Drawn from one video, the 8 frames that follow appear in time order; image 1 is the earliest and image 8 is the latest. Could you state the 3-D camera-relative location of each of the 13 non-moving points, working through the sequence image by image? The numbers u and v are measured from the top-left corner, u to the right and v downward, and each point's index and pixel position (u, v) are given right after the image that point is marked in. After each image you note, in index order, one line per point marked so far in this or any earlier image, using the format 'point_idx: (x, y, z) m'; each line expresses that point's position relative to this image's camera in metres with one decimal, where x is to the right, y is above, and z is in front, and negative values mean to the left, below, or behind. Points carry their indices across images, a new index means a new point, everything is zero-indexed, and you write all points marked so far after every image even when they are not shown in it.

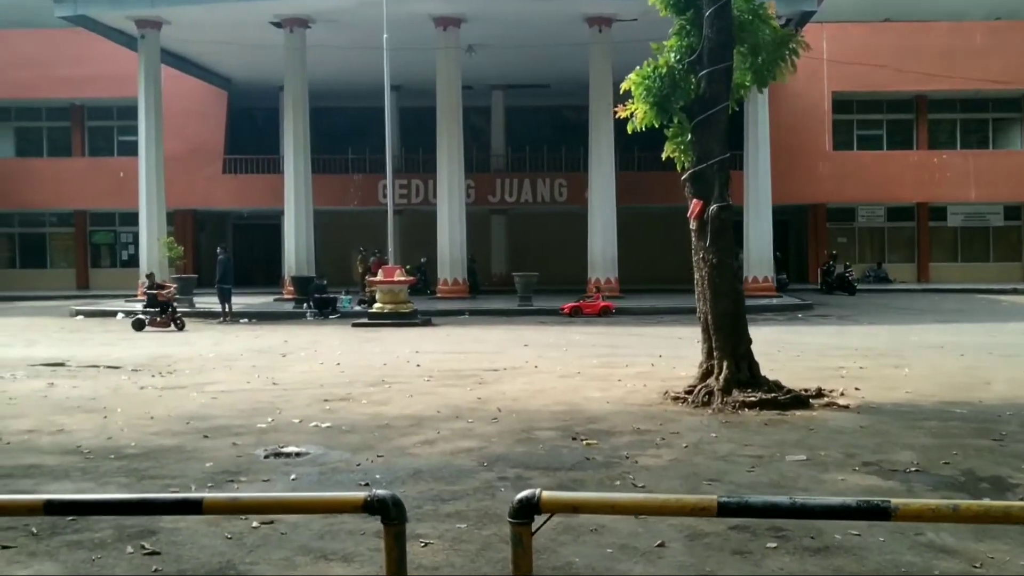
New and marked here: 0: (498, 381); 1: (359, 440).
0: (-0.1, -0.7, +10.2) m
1: (-0.8, -0.8, +7.0) m
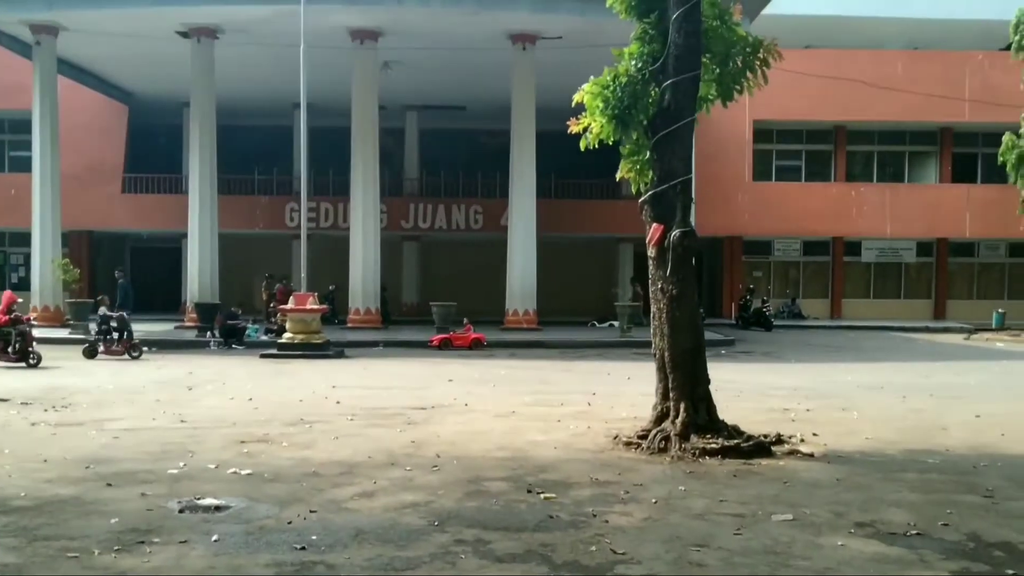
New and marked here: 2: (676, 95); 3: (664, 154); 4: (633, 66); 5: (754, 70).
0: (-0.6, -0.9, +9.5) m
1: (-1.0, -0.9, +6.2) m
2: (+0.9, +1.1, +7.9) m
3: (+0.9, +0.8, +8.0) m
4: (+0.7, +1.3, +8.2) m
5: (+1.4, +1.3, +8.2) m
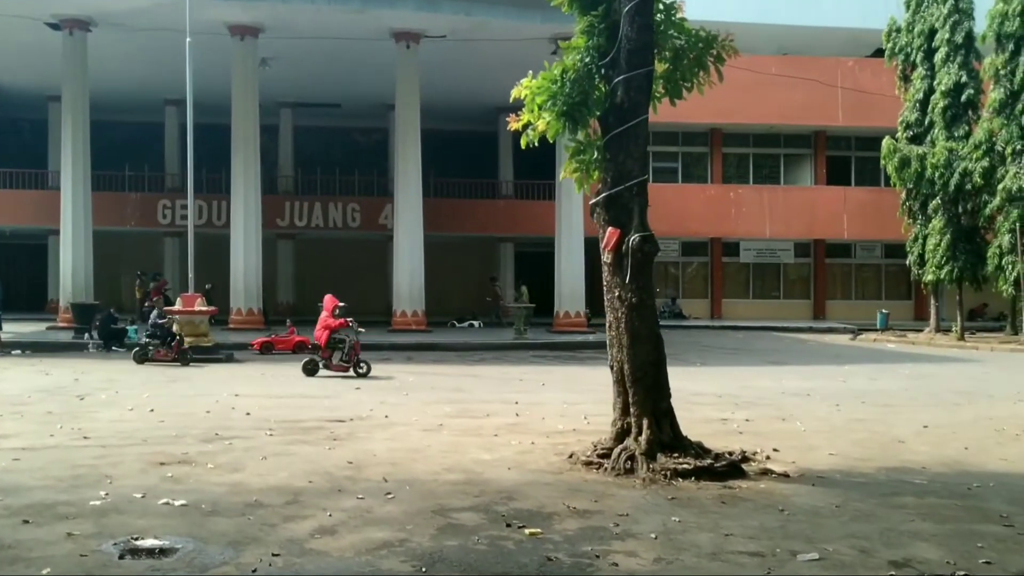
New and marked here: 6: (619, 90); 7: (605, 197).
0: (-1.0, -1.0, +8.8) m
1: (-1.1, -1.0, +5.5) m
2: (+0.6, +1.0, +7.3) m
3: (+0.6, +0.7, +7.4) m
4: (+0.4, +1.3, +7.6) m
5: (+1.1, +1.3, +7.7) m
6: (+0.6, +1.1, +7.4) m
7: (+0.5, +0.5, +7.4) m
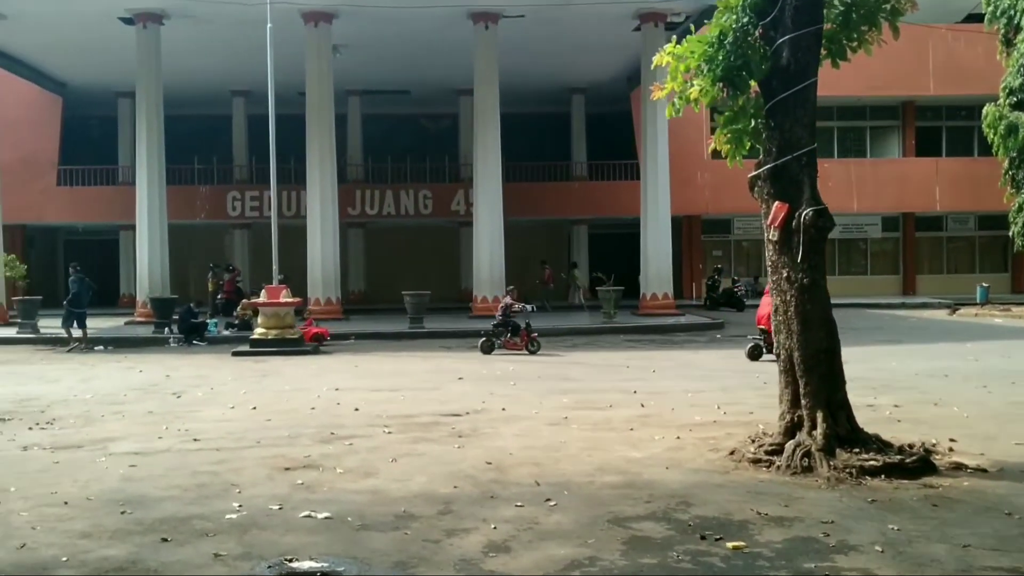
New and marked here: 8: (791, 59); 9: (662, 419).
0: (-0.2, -0.9, +8.2) m
1: (-0.4, -0.9, +4.9) m
2: (+1.4, +1.2, +6.6) m
3: (+1.3, +0.8, +6.7) m
4: (+1.1, +1.4, +6.9) m
5: (+1.9, +1.4, +7.0) m
6: (+1.3, +1.2, +6.6) m
7: (+1.3, +0.6, +6.7) m
8: (+1.3, +1.1, +6.6) m
9: (+1.0, -0.9, +9.1) m
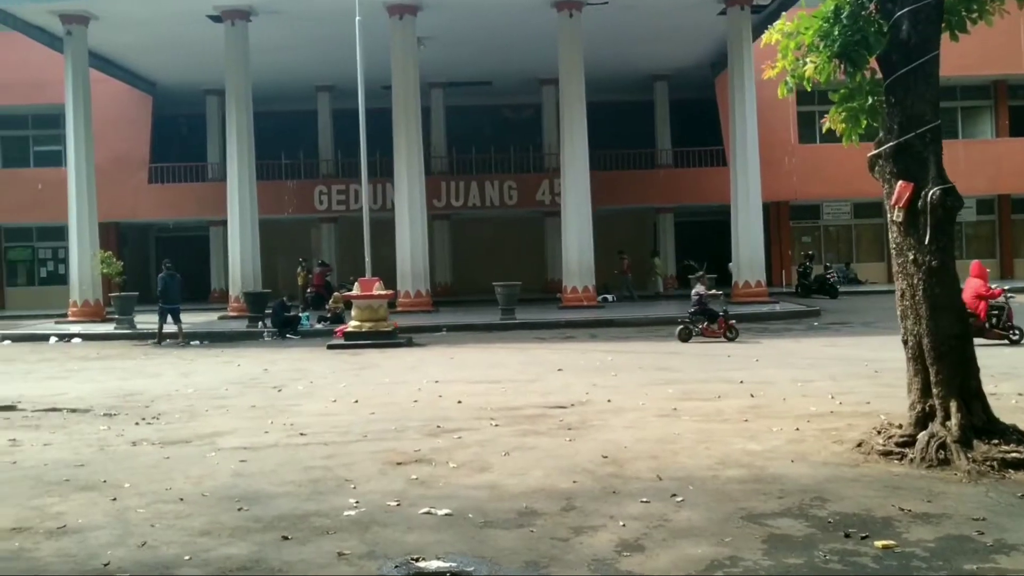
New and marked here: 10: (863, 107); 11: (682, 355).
0: (+0.5, -0.8, +8.0) m
1: (0.0, -0.9, +4.7) m
2: (+1.9, +1.2, +6.3) m
3: (+1.9, +0.9, +6.4) m
4: (+1.7, +1.4, +6.6) m
5: (+2.4, +1.5, +6.6) m
6: (+1.9, +1.2, +6.3) m
7: (+1.8, +0.7, +6.4) m
8: (+1.9, +1.2, +6.3) m
9: (+1.7, -0.8, +8.9) m
10: (+1.8, +0.9, +6.7) m
11: (+1.7, -0.7, +13.8) m
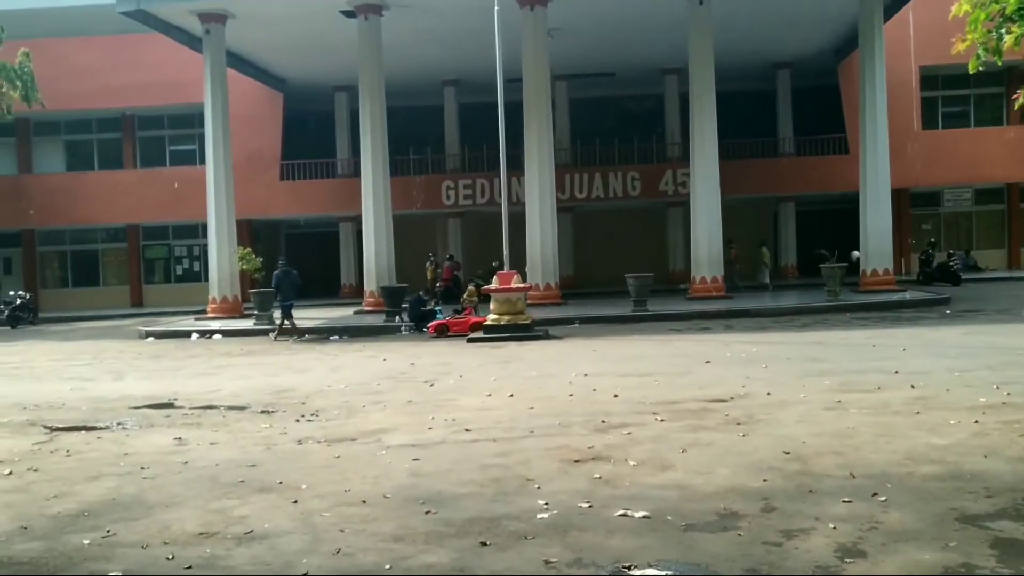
0: (+1.4, -0.8, +7.7) m
1: (+0.7, -0.9, +4.5) m
2: (+2.7, +1.3, +5.9) m
3: (+2.7, +1.0, +6.1) m
4: (+2.5, +1.5, +6.2) m
5: (+3.2, +1.5, +6.2) m
6: (+2.6, +1.3, +6.0) m
7: (+2.6, +0.7, +6.1) m
8: (+2.7, +1.3, +5.9) m
9: (+2.7, -0.7, +8.5) m
10: (+2.6, +1.0, +6.4) m
11: (+3.1, -0.6, +13.5) m
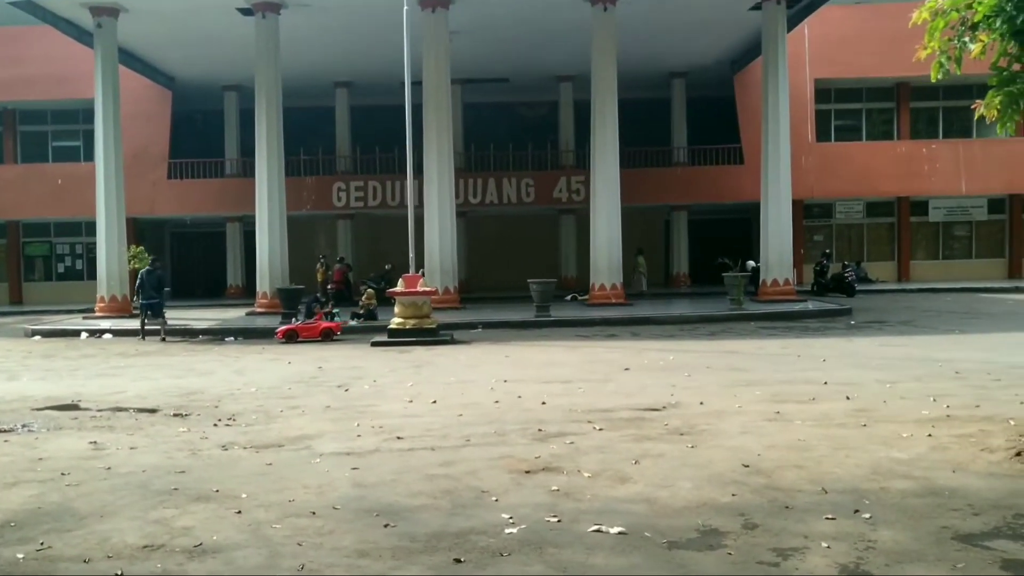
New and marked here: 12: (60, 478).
0: (+1.1, -0.8, +7.5) m
1: (+0.7, -0.9, +4.2) m
2: (+2.5, +1.2, +5.8) m
3: (+2.5, +0.9, +5.9) m
4: (+2.3, +1.5, +6.1) m
5: (+3.0, +1.5, +6.2) m
6: (+2.5, +1.3, +5.9) m
7: (+2.4, +0.7, +5.9) m
8: (+2.5, +1.2, +5.8) m
9: (+2.3, -0.8, +8.4) m
10: (+2.4, +0.9, +6.2) m
11: (+2.3, -0.6, +13.3) m
12: (-2.2, -0.9, +6.4) m
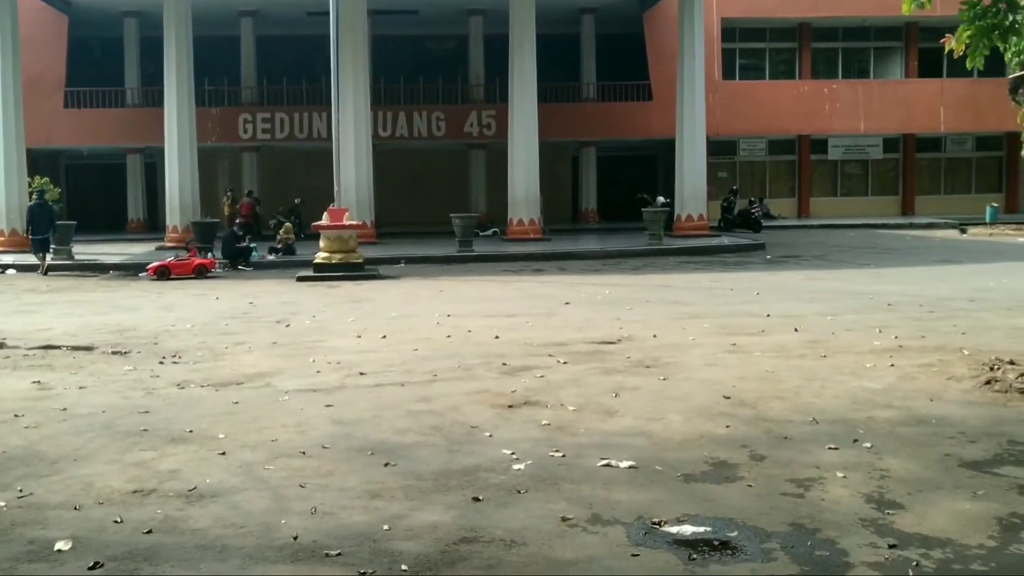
0: (+0.9, -0.4, +7.4) m
1: (+0.7, -0.6, +4.1) m
2: (+2.5, +1.5, +5.8) m
3: (+2.4, +1.2, +5.9) m
4: (+2.2, +1.8, +6.1) m
5: (+2.9, +1.8, +6.2) m
6: (+2.4, +1.6, +5.8) m
7: (+2.4, +1.0, +6.0) m
8: (+2.4, +1.5, +5.8) m
9: (+2.0, -0.3, +8.4) m
10: (+2.3, +1.2, +6.2) m
11: (+1.6, 0.0, +13.3) m
12: (-2.2, -0.6, +6.2) m
